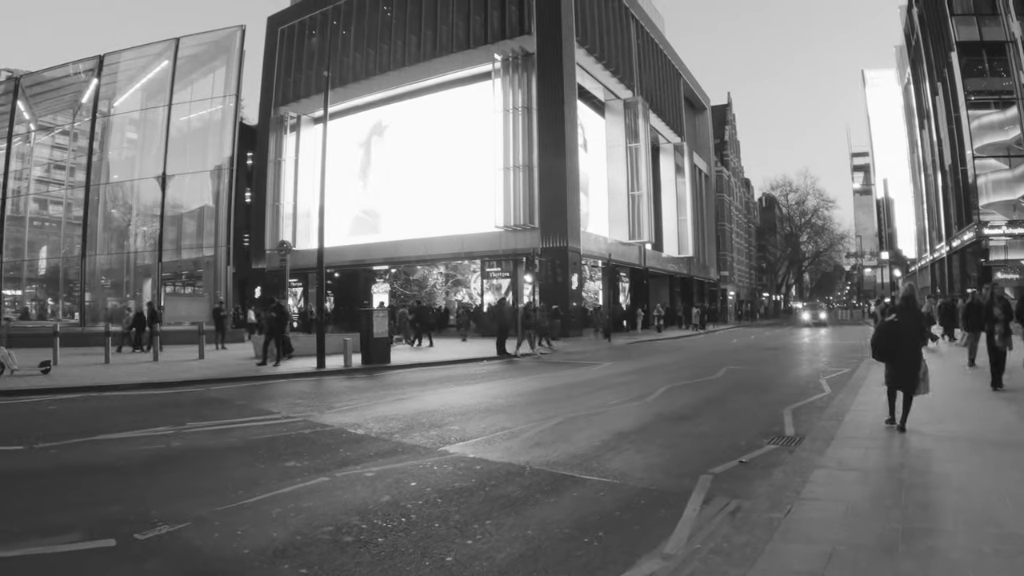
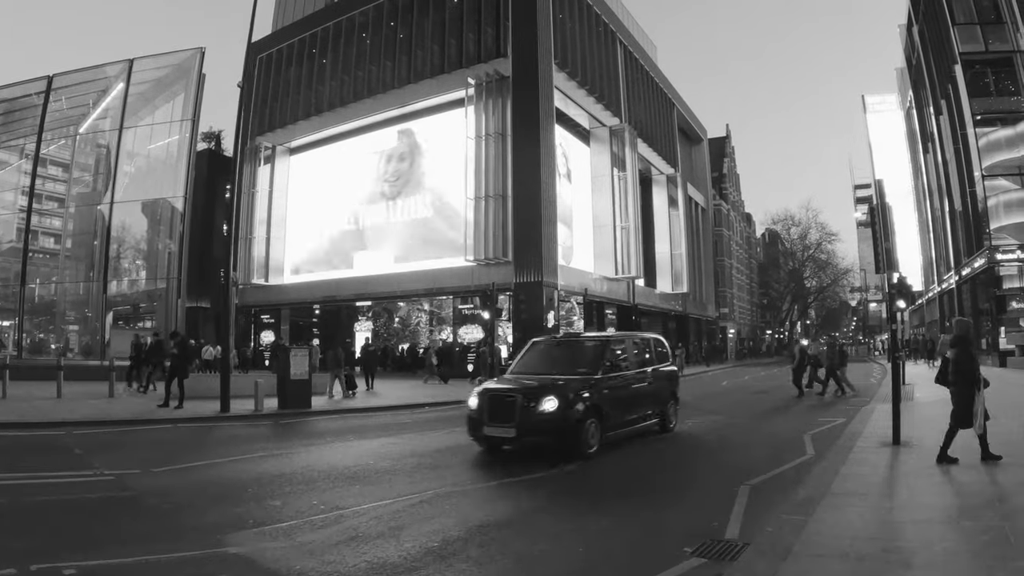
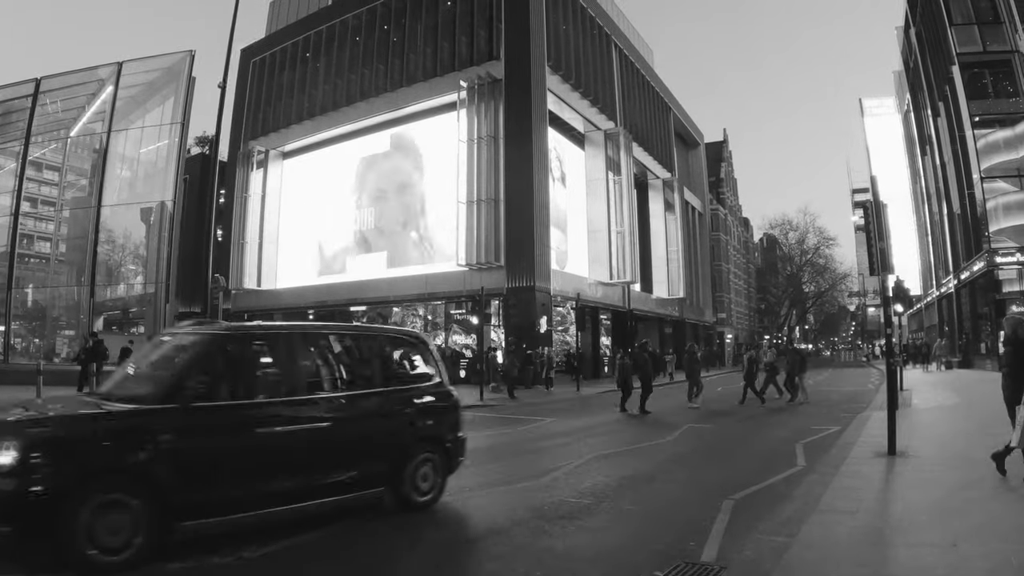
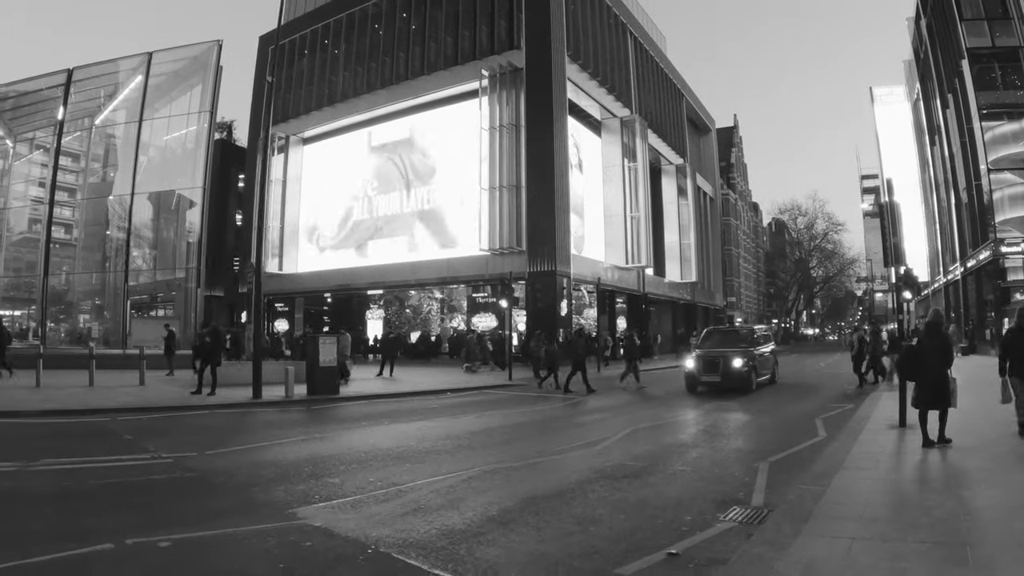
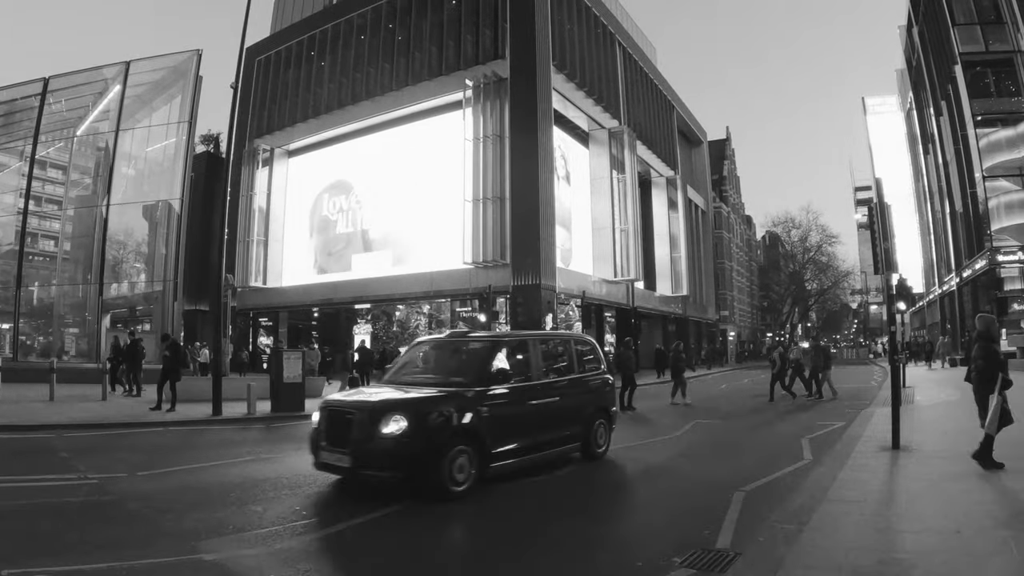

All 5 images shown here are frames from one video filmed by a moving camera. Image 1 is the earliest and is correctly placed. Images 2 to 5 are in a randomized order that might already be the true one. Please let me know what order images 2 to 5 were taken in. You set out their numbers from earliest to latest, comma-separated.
4, 2, 5, 3
